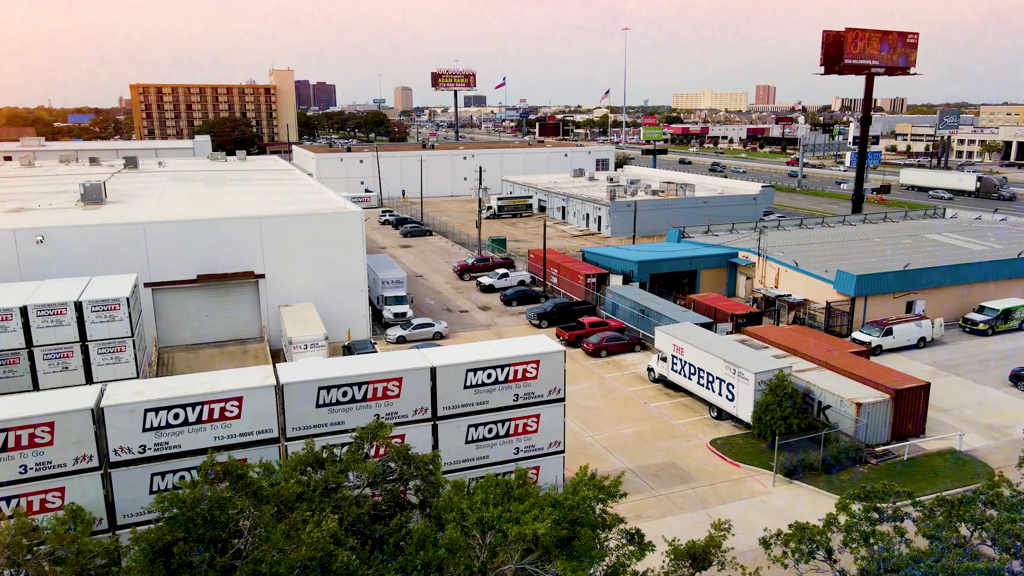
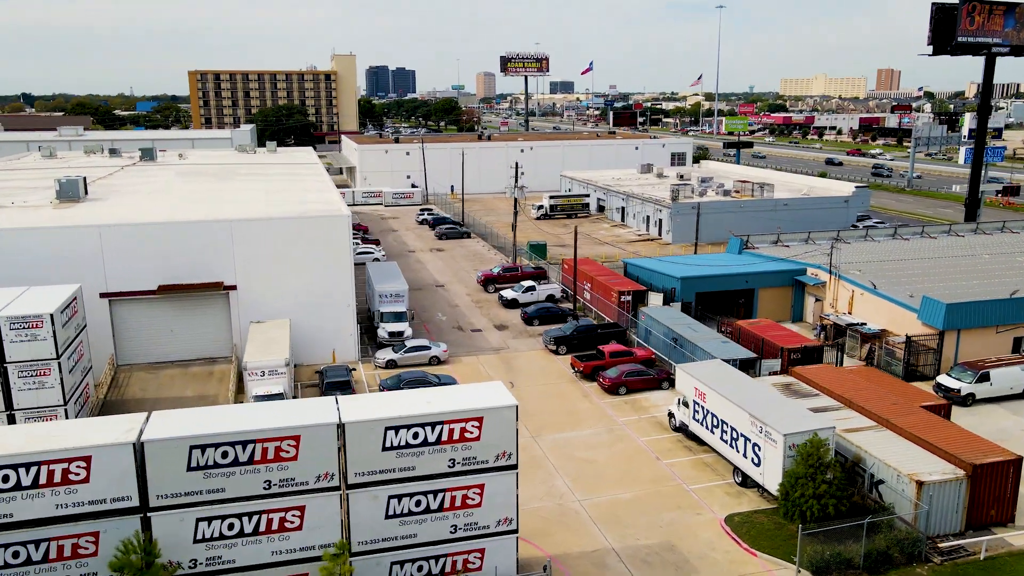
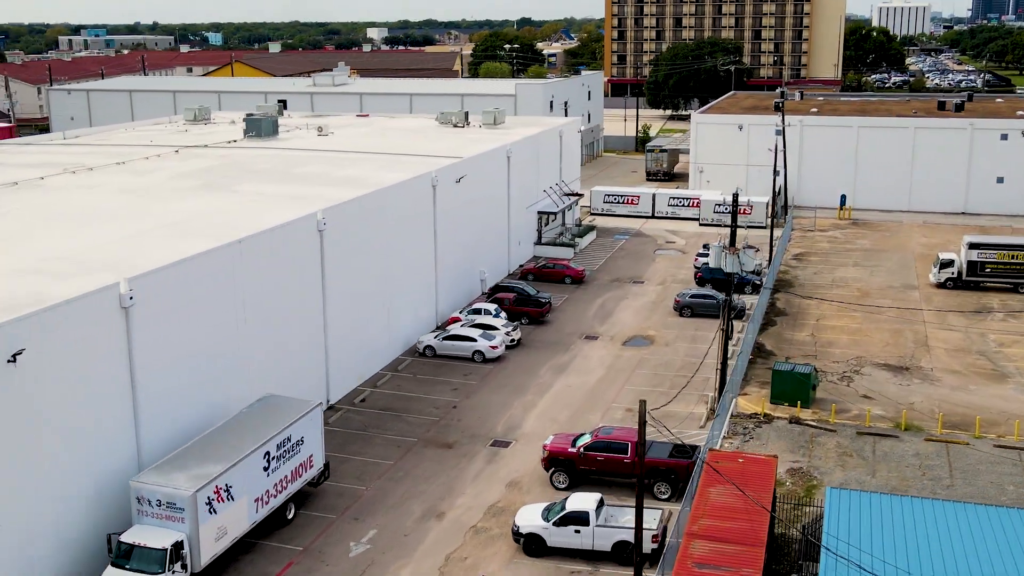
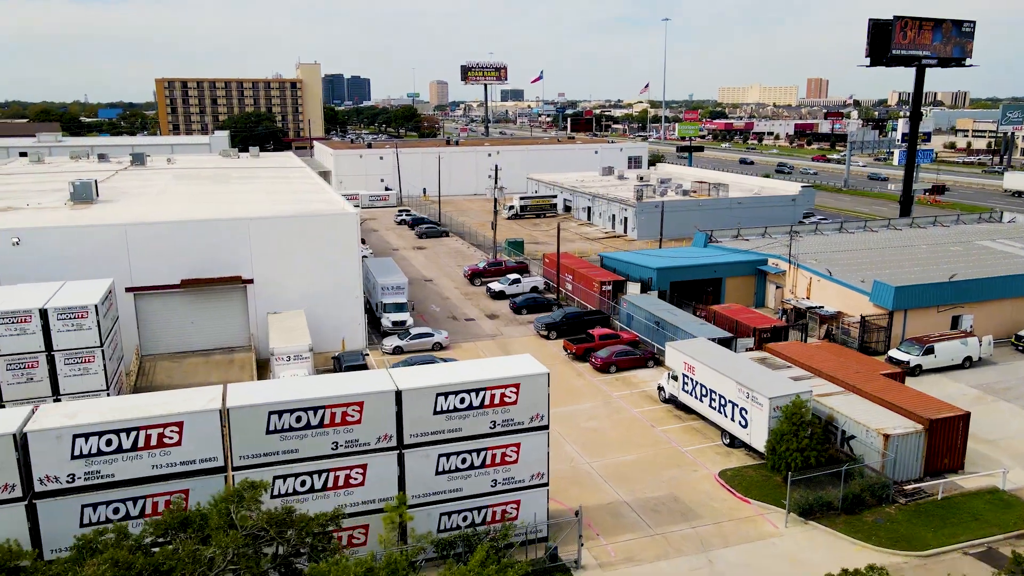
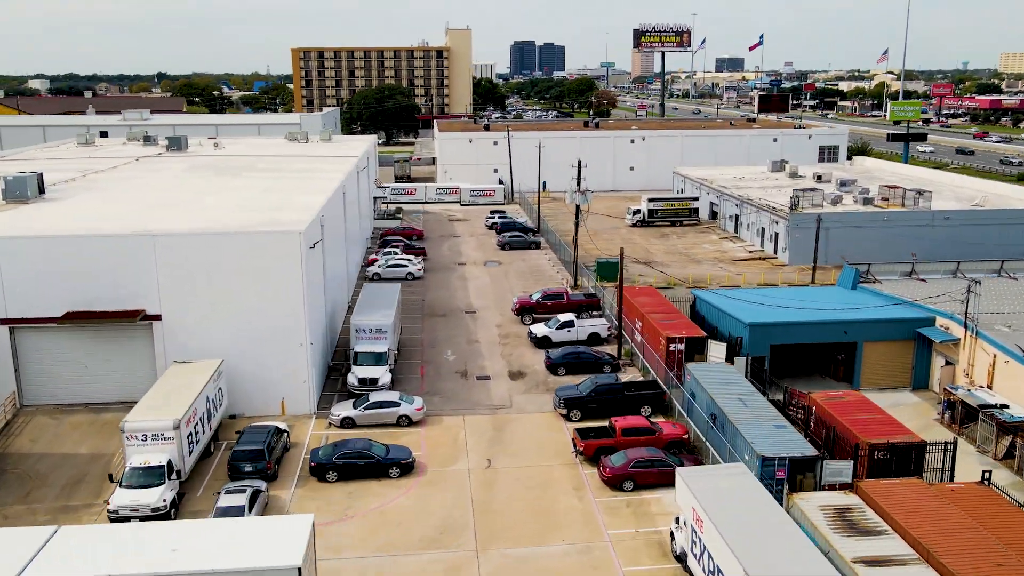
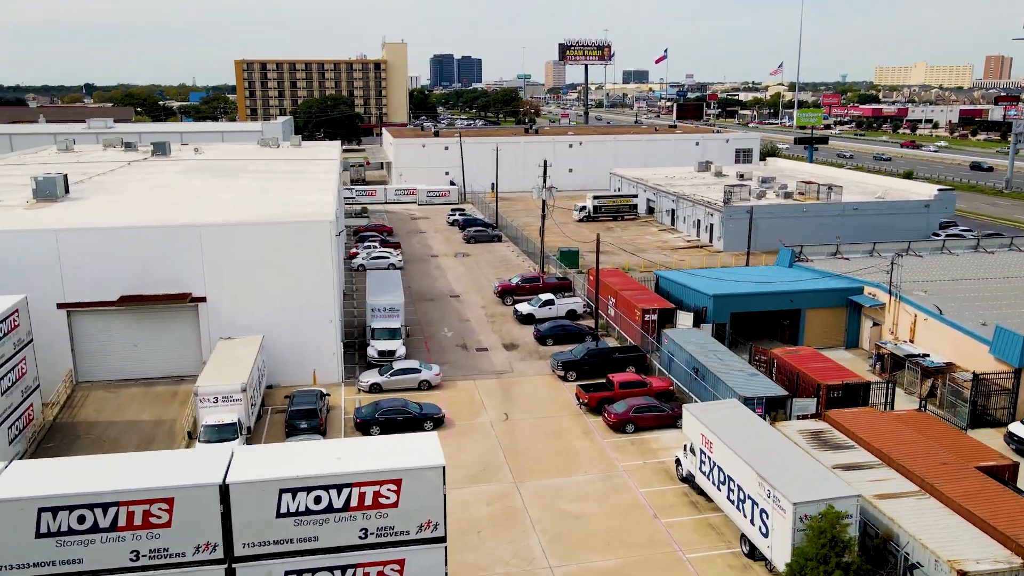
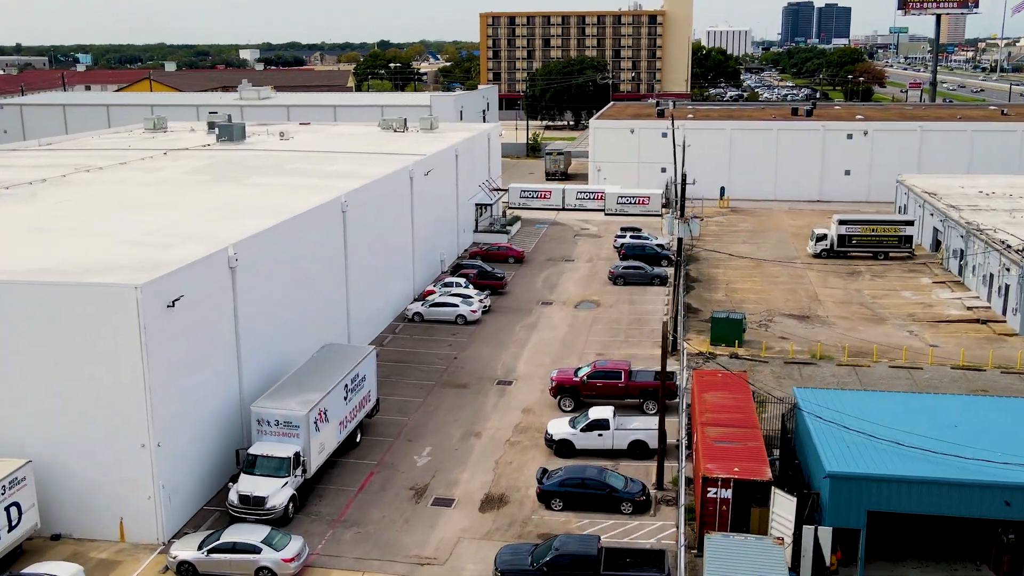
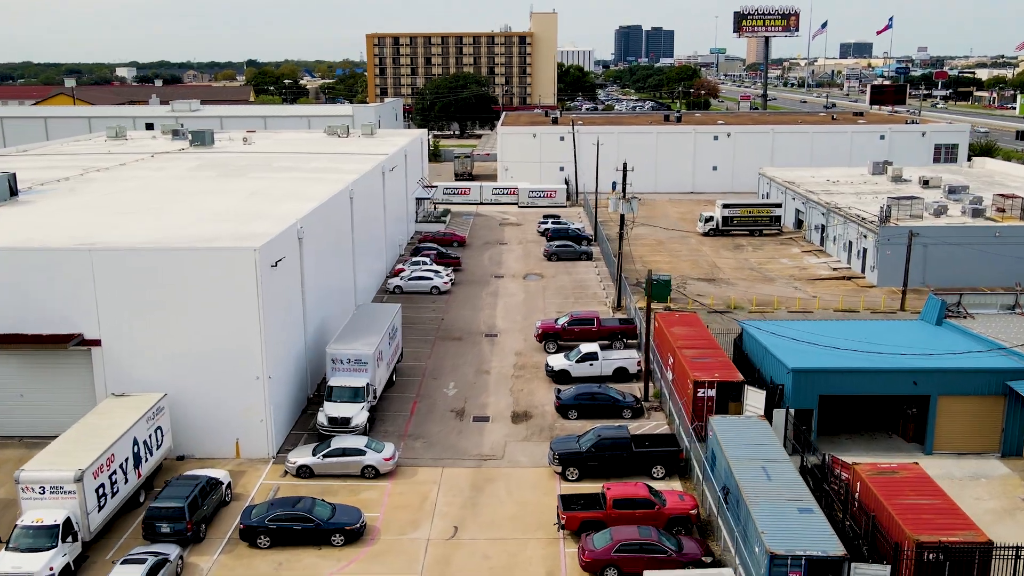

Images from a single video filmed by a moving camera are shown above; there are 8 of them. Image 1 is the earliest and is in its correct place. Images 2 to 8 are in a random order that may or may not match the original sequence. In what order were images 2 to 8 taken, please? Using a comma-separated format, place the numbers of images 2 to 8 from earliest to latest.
4, 2, 6, 5, 8, 7, 3
